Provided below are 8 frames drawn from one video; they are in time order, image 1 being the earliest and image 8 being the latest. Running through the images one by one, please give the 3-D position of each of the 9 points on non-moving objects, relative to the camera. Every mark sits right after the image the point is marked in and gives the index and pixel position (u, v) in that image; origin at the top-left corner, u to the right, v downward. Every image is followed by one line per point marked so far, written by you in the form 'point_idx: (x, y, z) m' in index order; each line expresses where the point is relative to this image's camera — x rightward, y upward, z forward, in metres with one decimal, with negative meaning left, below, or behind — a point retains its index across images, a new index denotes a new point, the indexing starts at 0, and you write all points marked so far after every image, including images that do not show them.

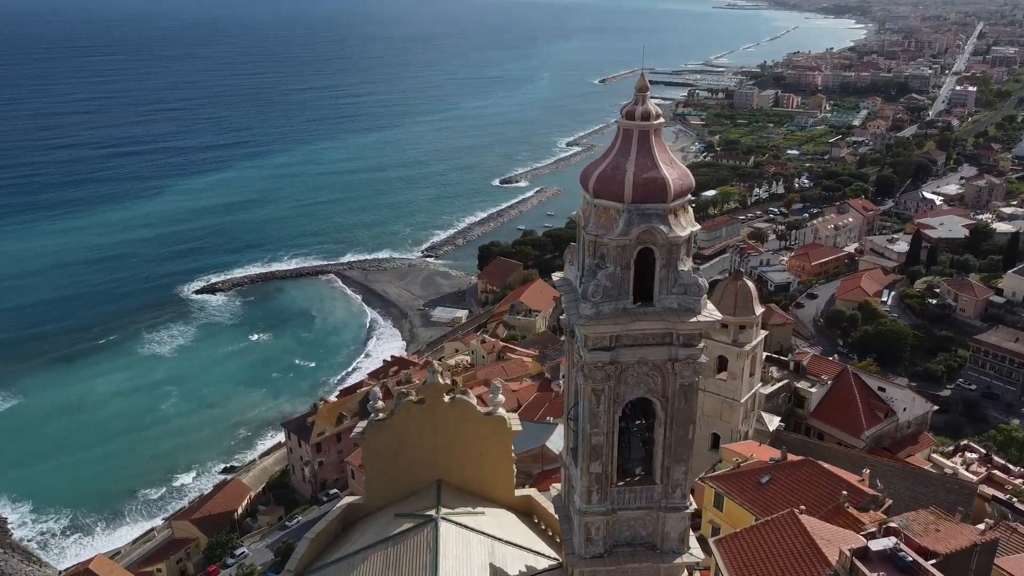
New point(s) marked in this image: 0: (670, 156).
0: (+2.4, +1.9, +11.8) m
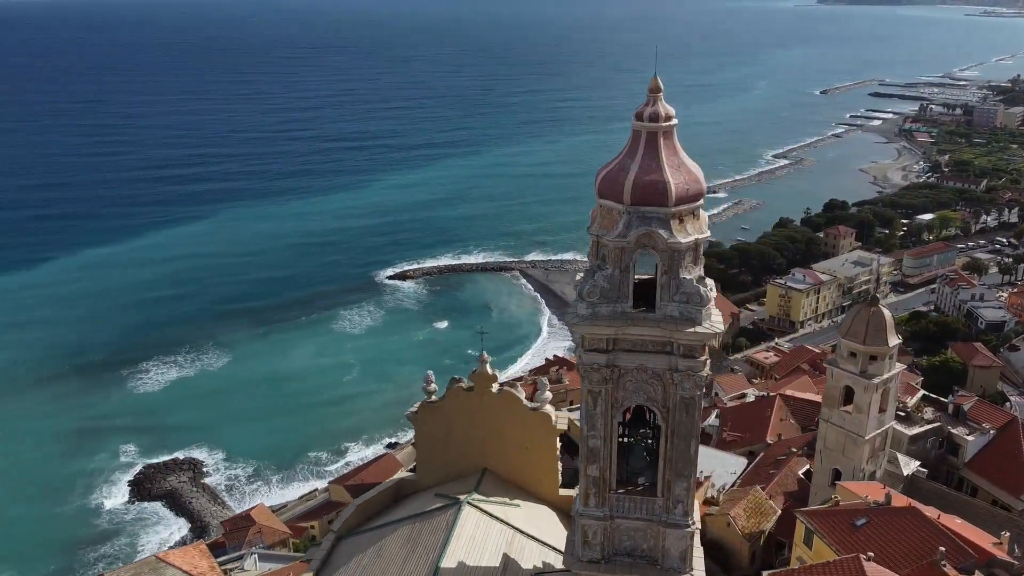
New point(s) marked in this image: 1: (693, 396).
0: (+2.5, +1.8, +11.4) m
1: (+2.6, -1.6, +11.7) m
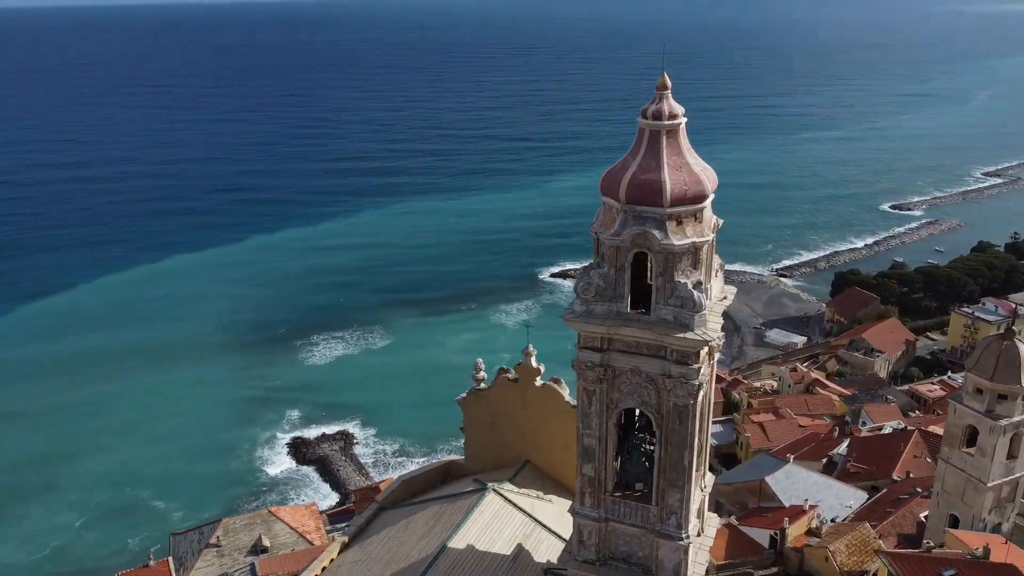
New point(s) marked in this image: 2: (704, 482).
0: (+2.5, +1.7, +11.1) m
1: (+2.4, -1.6, +11.3) m
2: (+3.1, -3.2, +13.2) m
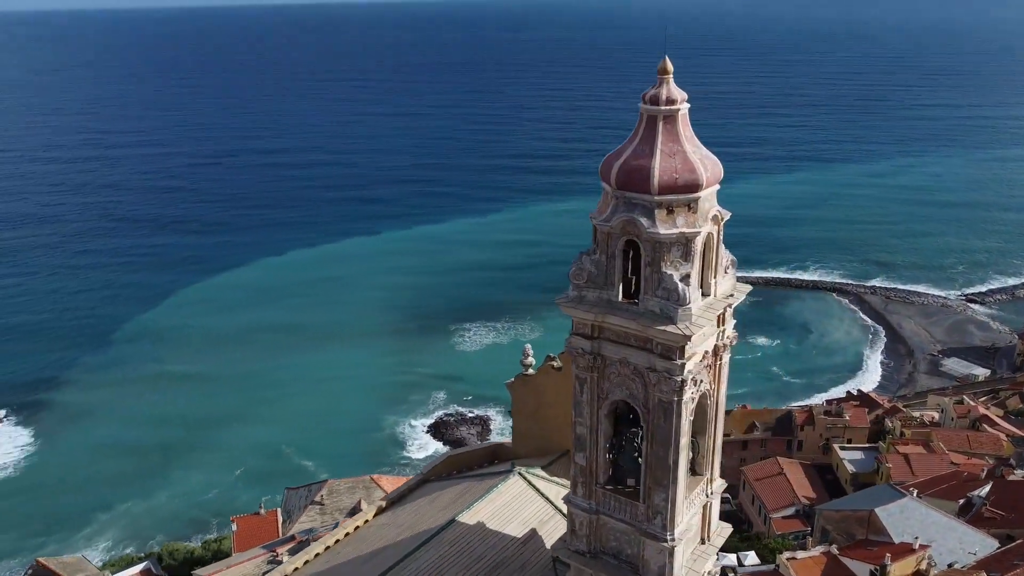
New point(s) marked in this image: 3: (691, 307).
0: (+2.4, +1.8, +10.7) m
1: (+2.1, -1.5, +11.0) m
2: (+3.1, -3.2, +12.7) m
3: (+2.3, -0.3, +10.4) m
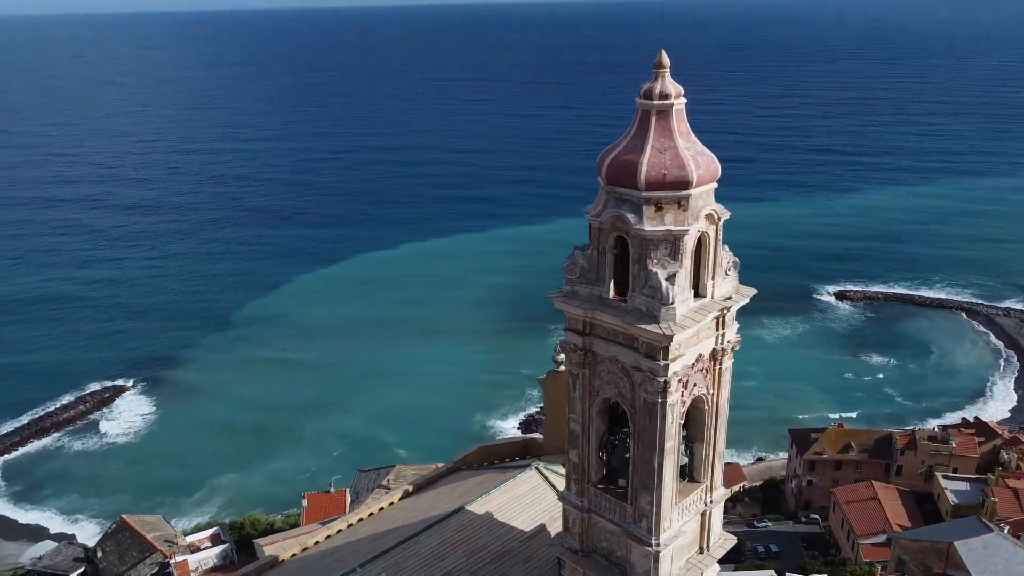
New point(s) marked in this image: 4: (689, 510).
0: (+2.3, +1.8, +10.4) m
1: (+1.9, -1.5, +10.7) m
2: (+3.0, -3.2, +12.3) m
3: (+2.0, -0.3, +10.2) m
4: (+2.6, -3.3, +12.0) m
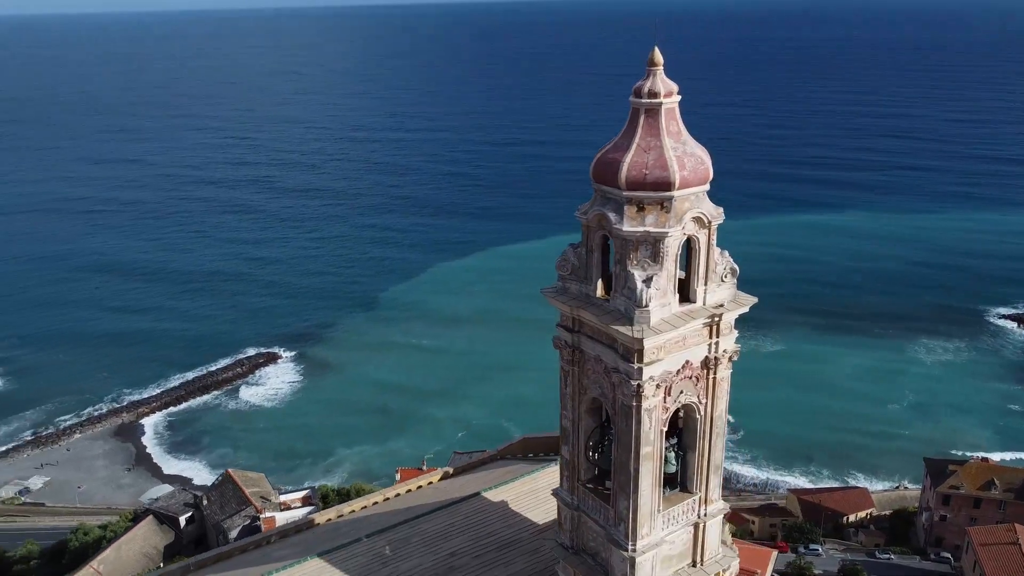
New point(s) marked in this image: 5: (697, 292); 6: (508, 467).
0: (+2.1, +1.8, +10.1) m
1: (+1.5, -1.5, +10.6) m
2: (+2.8, -3.3, +11.9) m
3: (+1.6, -0.3, +10.0) m
4: (+2.4, -3.4, +11.7) m
5: (+2.4, -0.1, +10.7) m
6: (-0.1, -3.7, +17.1) m
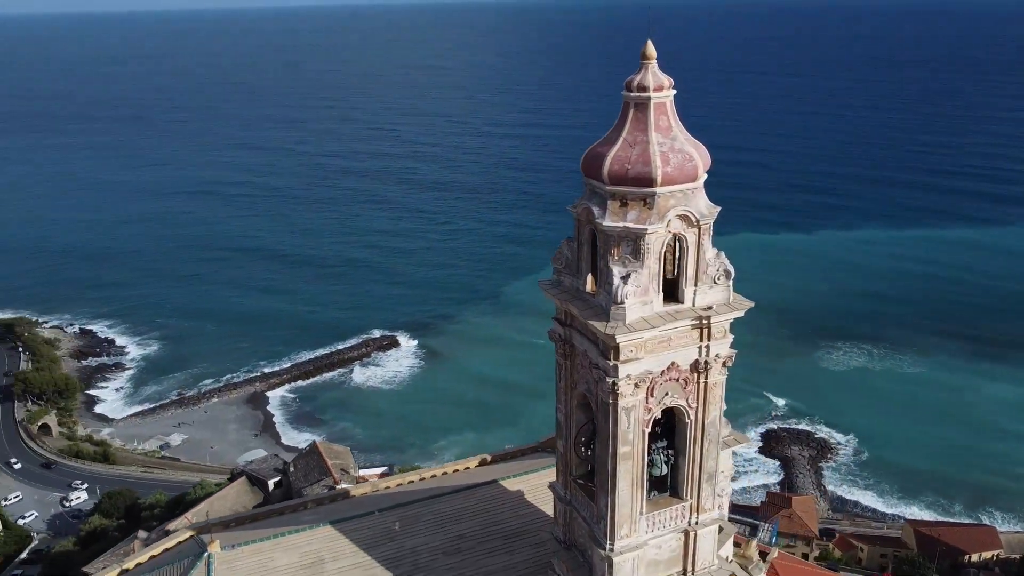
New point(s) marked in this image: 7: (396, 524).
0: (+1.9, +1.8, +9.9) m
1: (+1.2, -1.5, +10.5) m
2: (+2.6, -3.3, +11.6) m
3: (+1.3, -0.2, +9.9) m
4: (+2.1, -3.4, +11.4) m
5: (+2.2, -0.1, +10.4) m
6: (+0.6, -3.6, +17.1) m
7: (-2.0, -4.2, +14.3) m
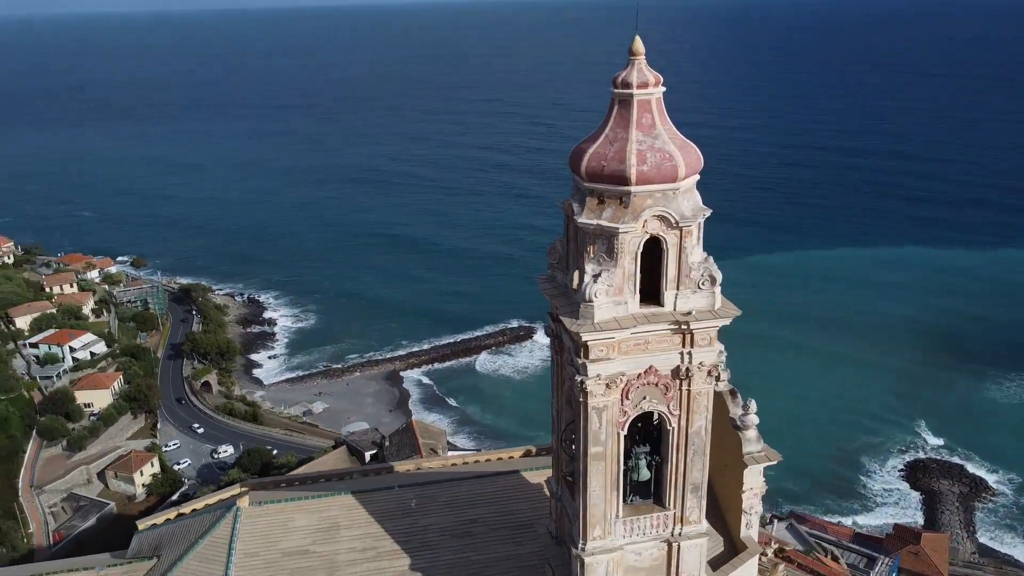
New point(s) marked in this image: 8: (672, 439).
0: (+1.6, +1.8, +9.7) m
1: (+0.9, -1.4, +10.4) m
2: (+2.3, -3.4, +11.3) m
3: (+0.9, -0.2, +9.8) m
4: (+1.8, -3.4, +11.2) m
5: (+1.9, -0.1, +10.1) m
6: (+1.4, -3.5, +17.1) m
7: (-1.8, -3.9, +14.8) m
8: (+2.2, -2.0, +10.9) m
